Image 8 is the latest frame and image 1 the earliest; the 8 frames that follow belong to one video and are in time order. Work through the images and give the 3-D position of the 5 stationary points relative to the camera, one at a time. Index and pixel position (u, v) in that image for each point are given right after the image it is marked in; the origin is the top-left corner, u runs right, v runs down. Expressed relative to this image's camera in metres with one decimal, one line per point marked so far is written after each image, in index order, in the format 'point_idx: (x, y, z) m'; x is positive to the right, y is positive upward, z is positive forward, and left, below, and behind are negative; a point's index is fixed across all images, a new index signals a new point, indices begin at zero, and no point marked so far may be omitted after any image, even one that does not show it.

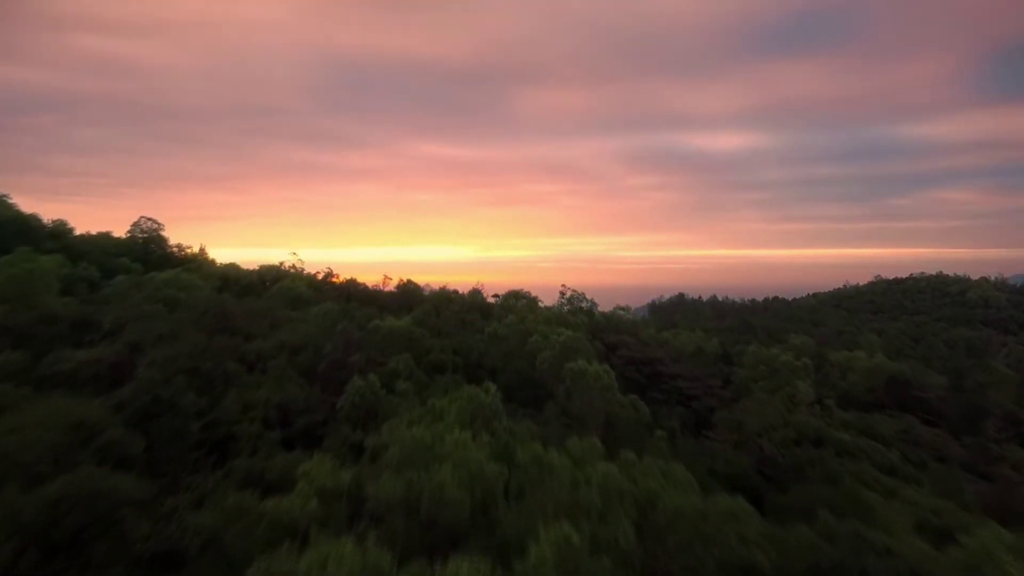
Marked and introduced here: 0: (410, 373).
0: (-1.6, -1.4, +7.4) m
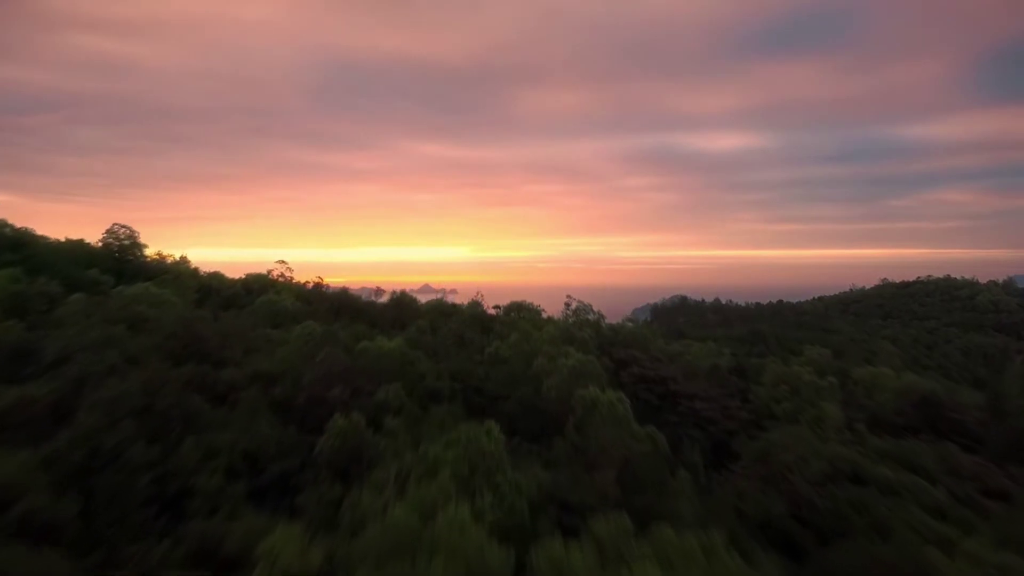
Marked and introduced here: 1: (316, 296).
0: (-1.6, -1.7, +6.5) m
1: (-5.2, -0.3, +12.5) m
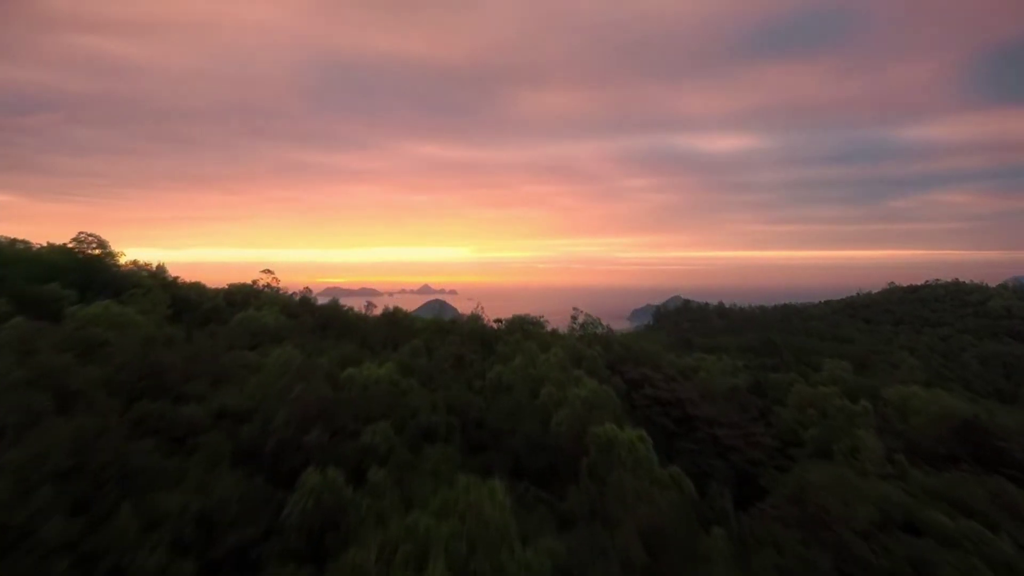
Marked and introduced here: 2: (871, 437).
0: (-1.5, -2.0, +5.6) m
1: (-5.1, -0.6, +11.6) m
2: (+6.9, -2.9, +9.0) m
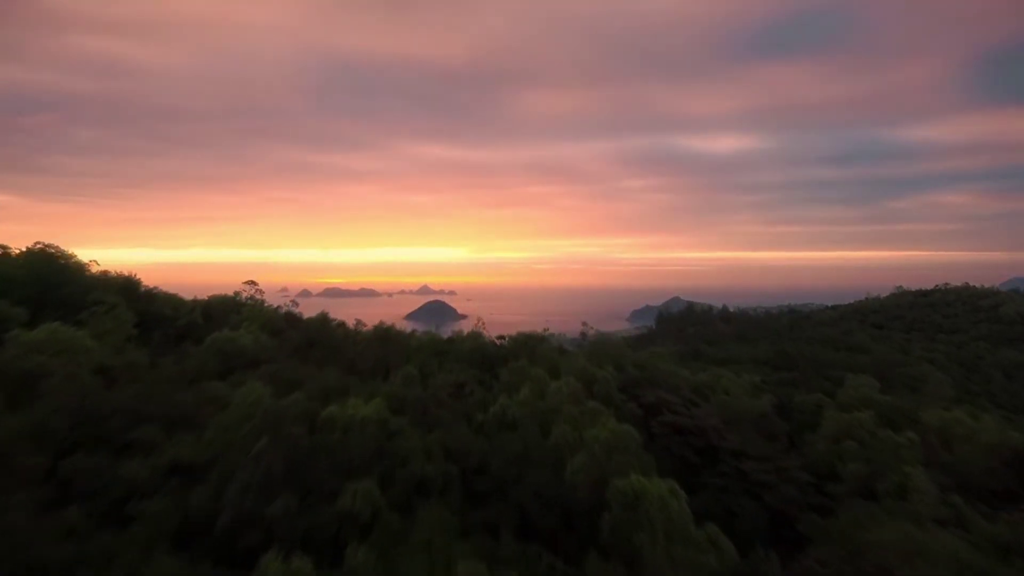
0: (-1.4, -2.3, +4.6) m
1: (-5.1, -0.9, +10.6) m
2: (+7.0, -3.2, +8.1) m
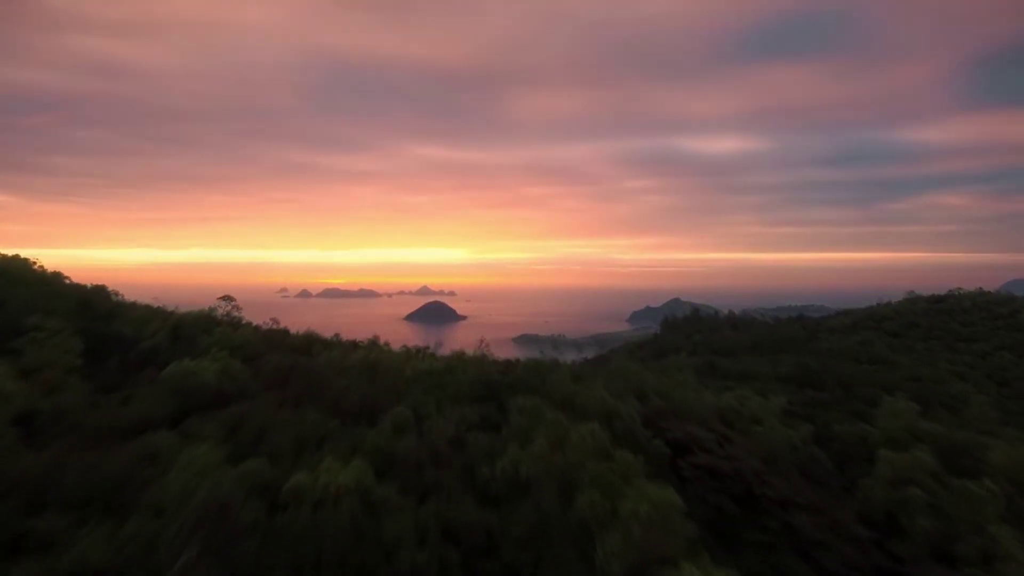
0: (-1.2, -2.7, +3.4) m
1: (-4.9, -1.3, +9.3) m
2: (+7.2, -3.6, +6.8) m
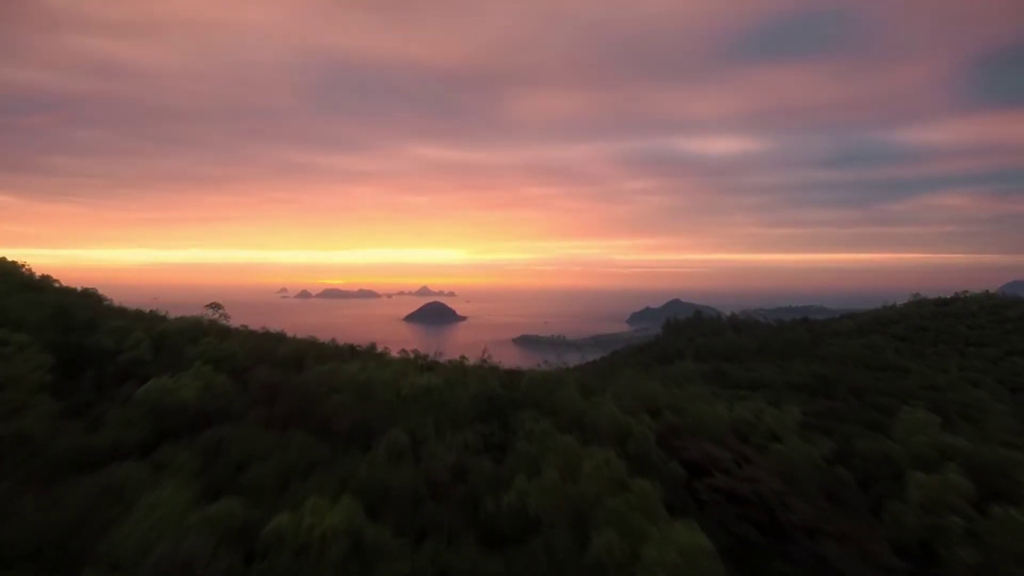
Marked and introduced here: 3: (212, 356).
0: (-1.1, -2.8, +2.8) m
1: (-4.8, -1.4, +8.7) m
2: (+7.2, -3.7, +6.2) m
3: (-5.5, -1.3, +8.7) m
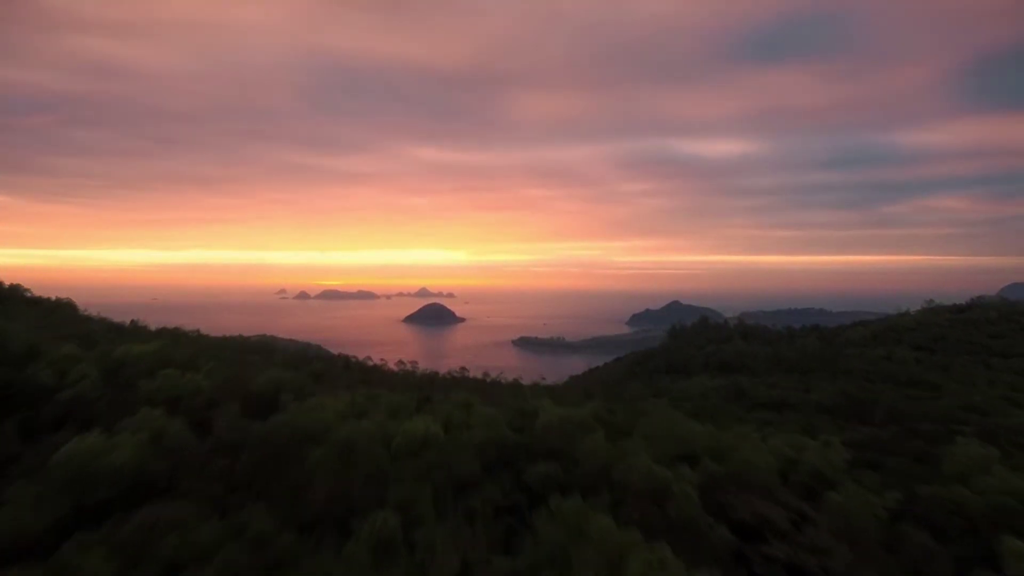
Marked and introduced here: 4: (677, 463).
0: (-0.9, -3.2, +1.4) m
1: (-4.6, -1.8, +7.4) m
2: (+7.4, -4.1, +4.9) m
3: (-5.3, -1.7, +7.3) m
4: (+2.6, -2.7, +7.4) m
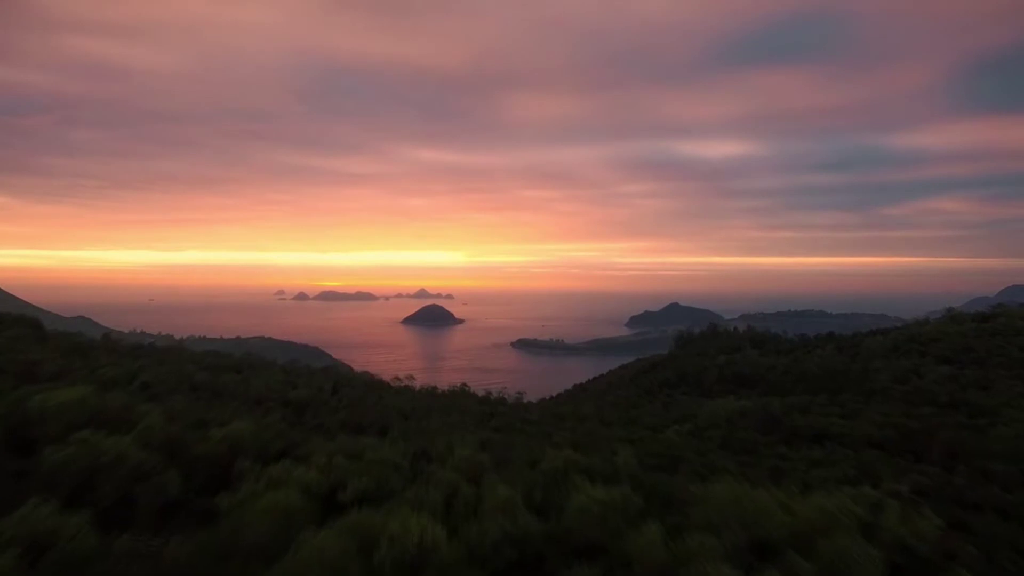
0: (-0.6, -3.7, -0.4) m
1: (-4.3, -2.3, +5.5) m
2: (+7.7, -4.6, +3.1) m
3: (-5.0, -2.1, +5.4) m
4: (+2.9, -3.2, +5.6) m
